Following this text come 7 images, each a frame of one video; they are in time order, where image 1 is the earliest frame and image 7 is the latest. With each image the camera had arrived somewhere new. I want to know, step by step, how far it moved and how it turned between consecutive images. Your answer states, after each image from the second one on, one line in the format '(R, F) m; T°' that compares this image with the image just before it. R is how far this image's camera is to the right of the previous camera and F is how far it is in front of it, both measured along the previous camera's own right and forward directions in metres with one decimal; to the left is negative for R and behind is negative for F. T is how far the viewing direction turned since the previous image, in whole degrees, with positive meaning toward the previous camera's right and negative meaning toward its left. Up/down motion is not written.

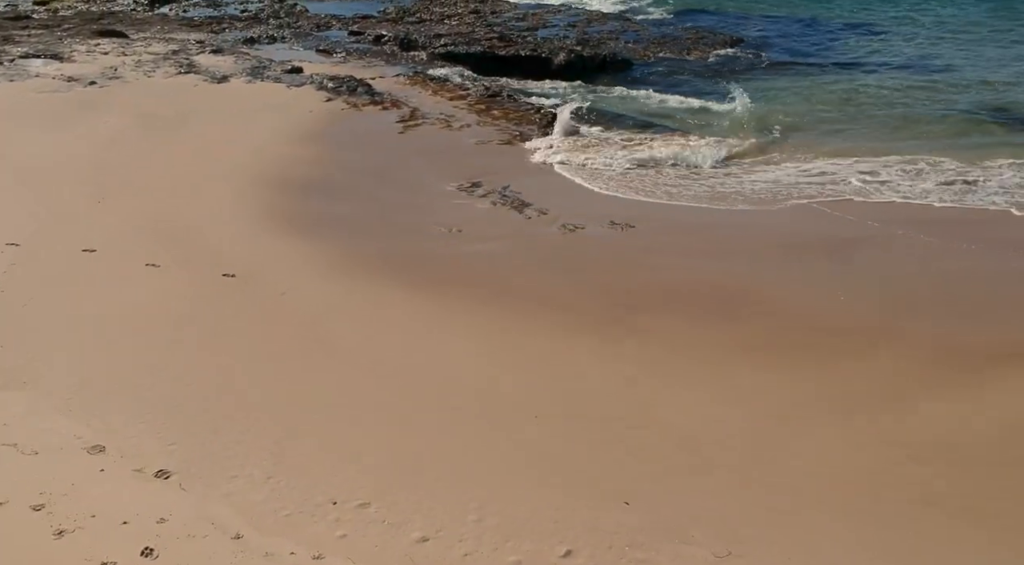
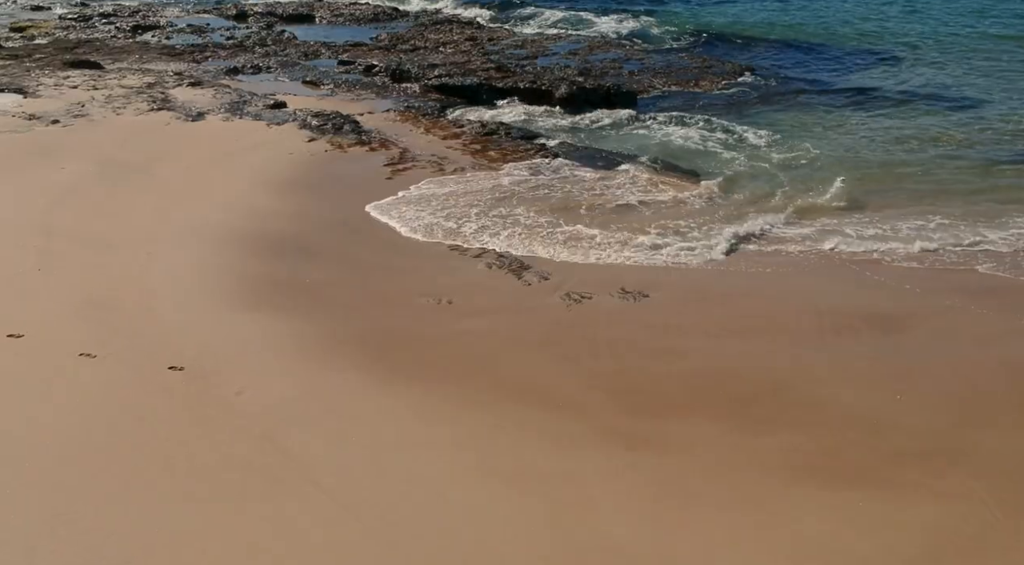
(0.0, +1.4) m; 0°
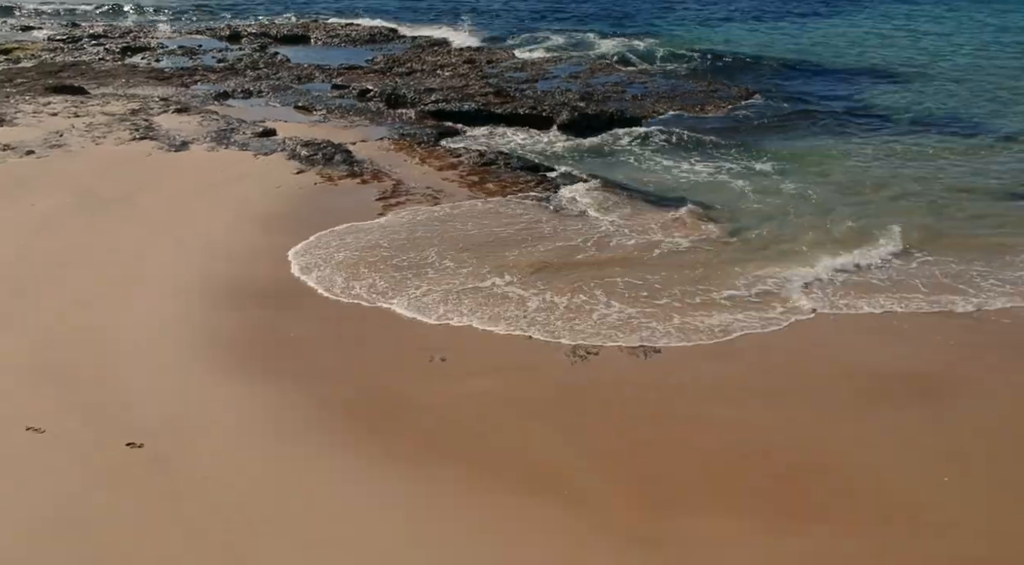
(0.0, +0.8) m; 0°
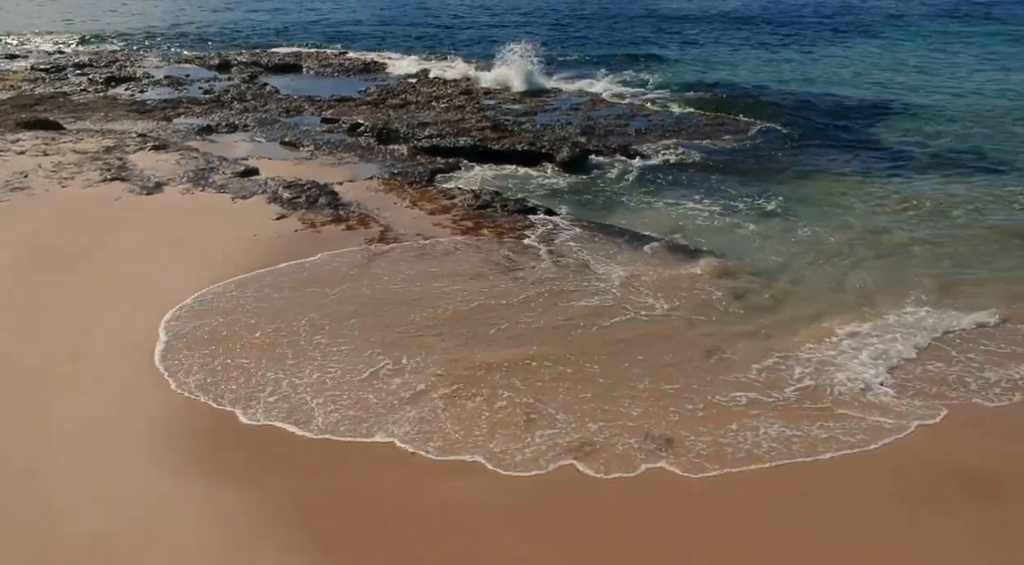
(0.0, +1.1) m; 0°
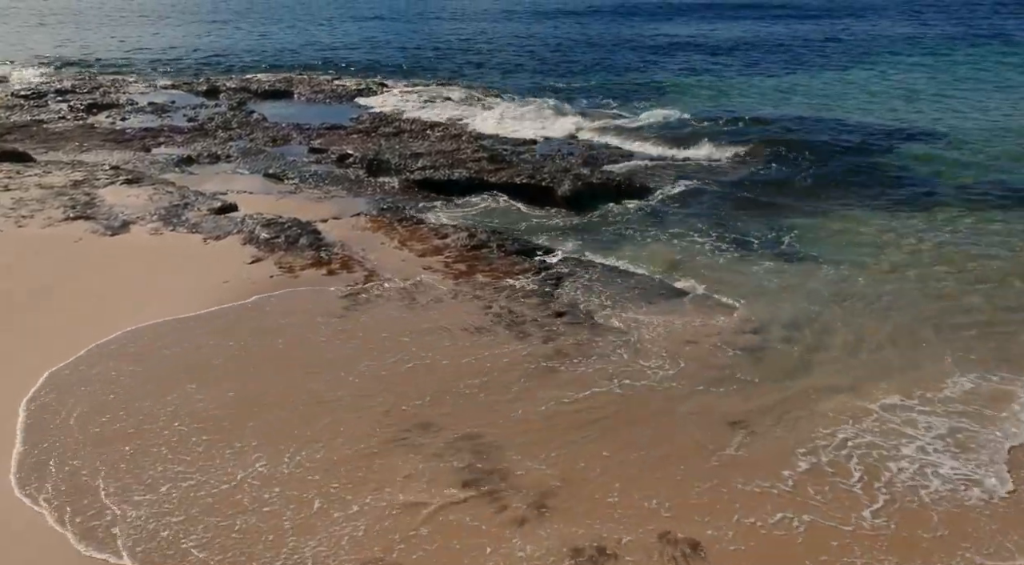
(0.0, +1.2) m; 0°
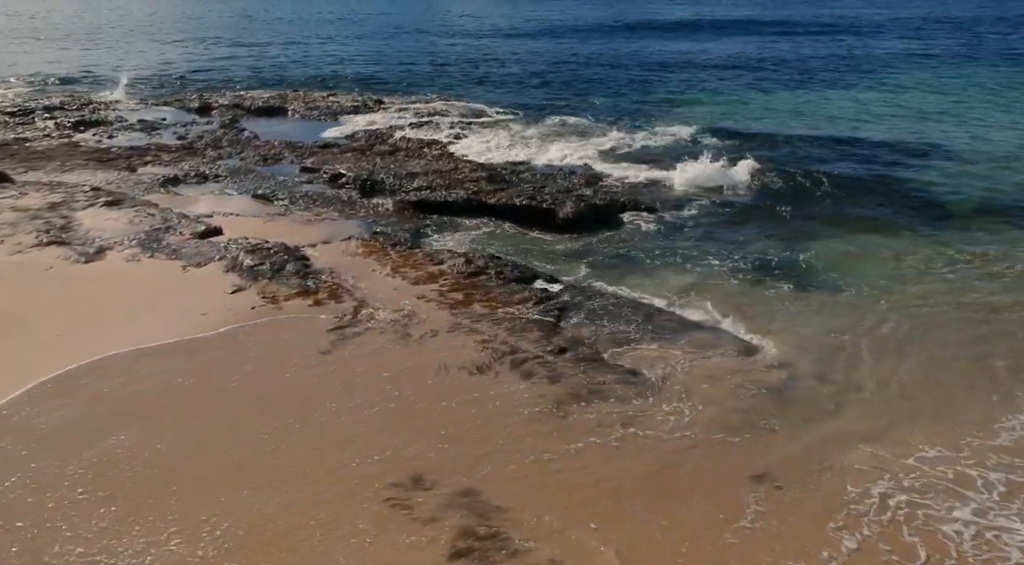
(0.0, +0.8) m; 0°
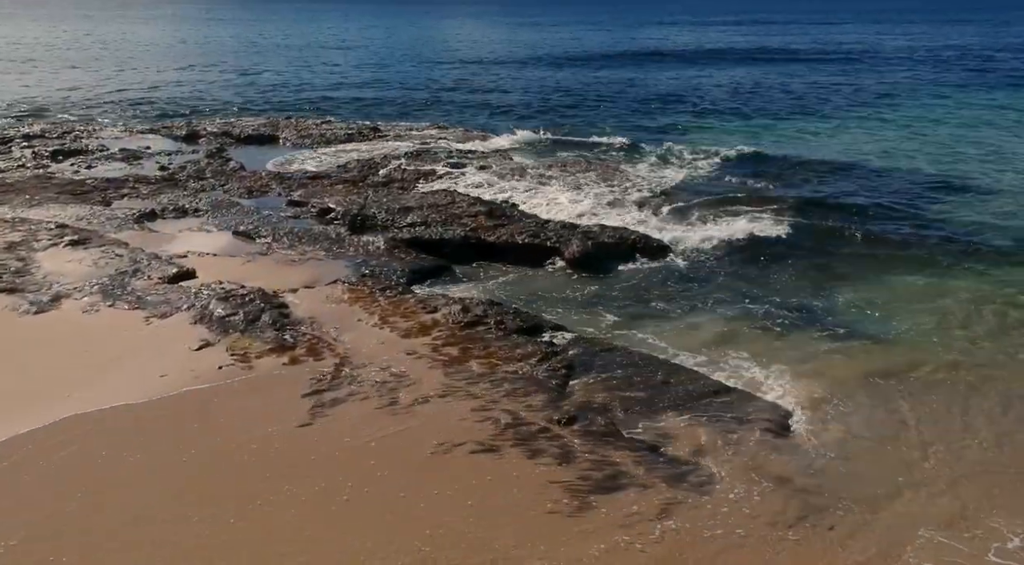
(0.0, +1.3) m; 0°
